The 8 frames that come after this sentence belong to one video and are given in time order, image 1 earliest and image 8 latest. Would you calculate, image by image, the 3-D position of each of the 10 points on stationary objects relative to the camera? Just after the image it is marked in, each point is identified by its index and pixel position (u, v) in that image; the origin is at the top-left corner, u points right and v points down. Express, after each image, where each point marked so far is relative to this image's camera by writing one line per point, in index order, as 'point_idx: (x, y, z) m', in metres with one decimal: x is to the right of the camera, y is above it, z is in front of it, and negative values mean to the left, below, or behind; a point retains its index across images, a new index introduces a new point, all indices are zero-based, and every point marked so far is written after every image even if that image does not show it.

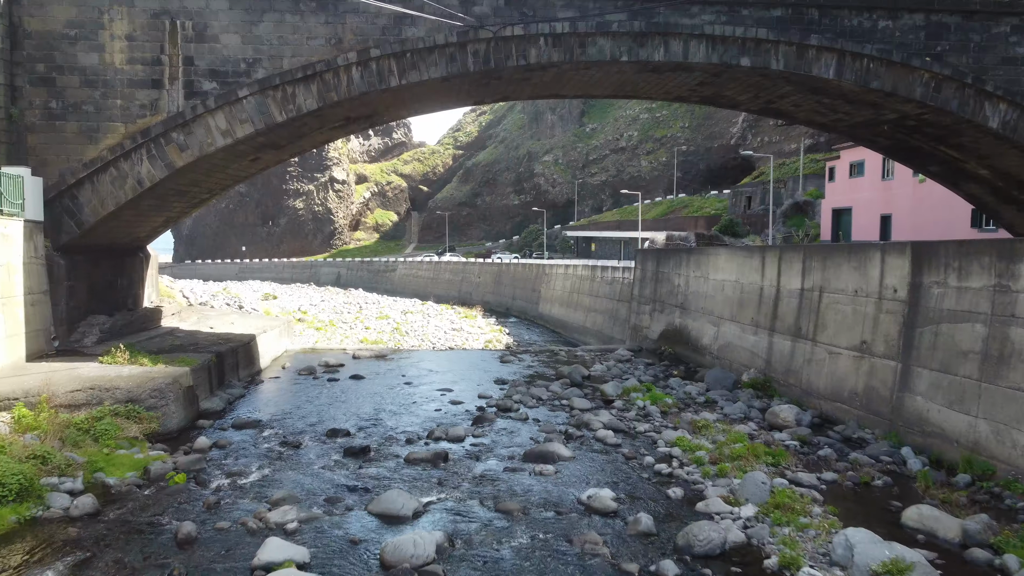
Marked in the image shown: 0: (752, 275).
0: (+5.8, +0.3, +19.7) m
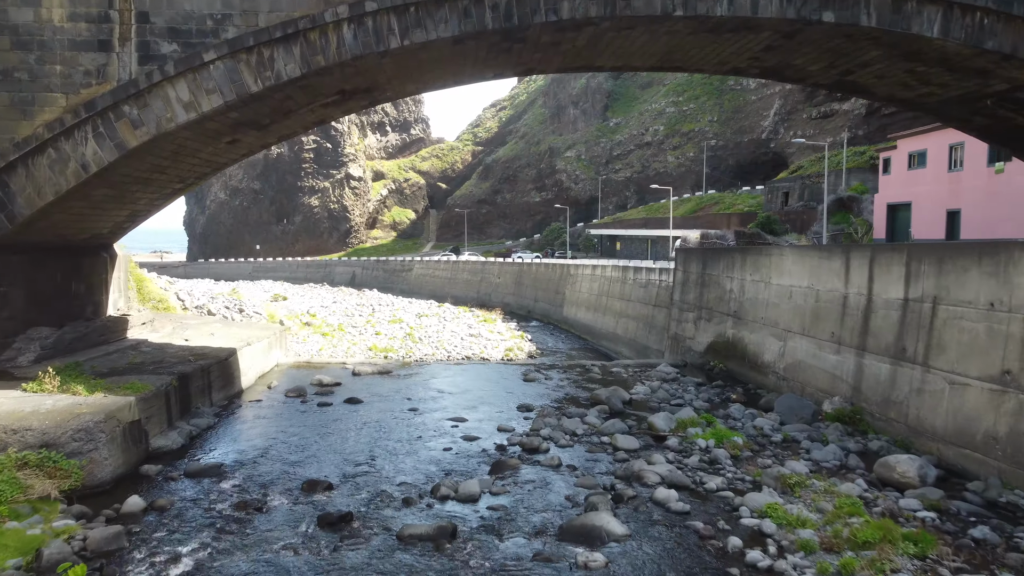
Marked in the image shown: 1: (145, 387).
0: (+6.3, +0.2, +16.1) m
1: (-6.1, -1.6, +13.6) m
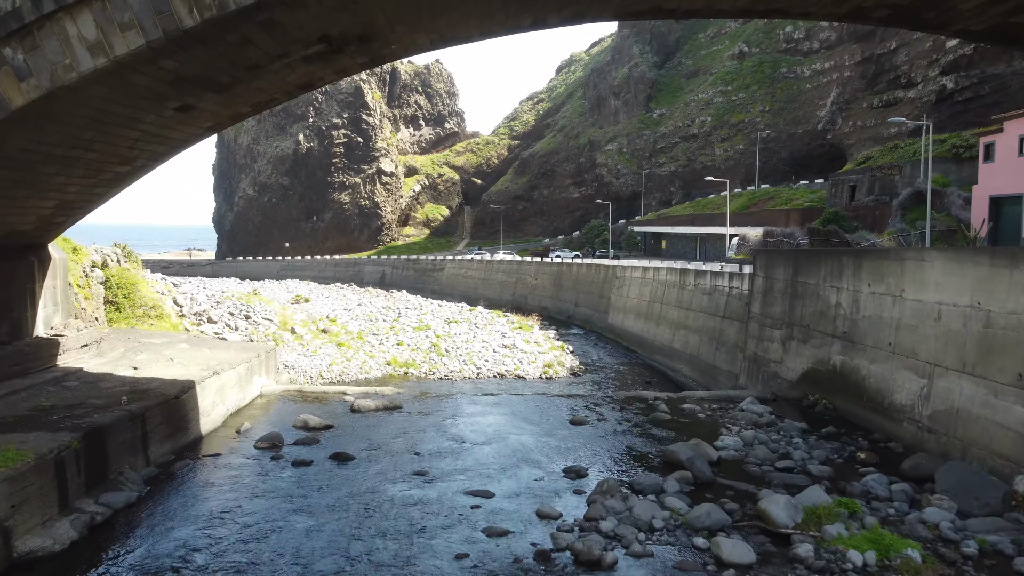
0: (+6.9, -0.1, +11.3) m
1: (-5.6, -1.9, +9.3) m
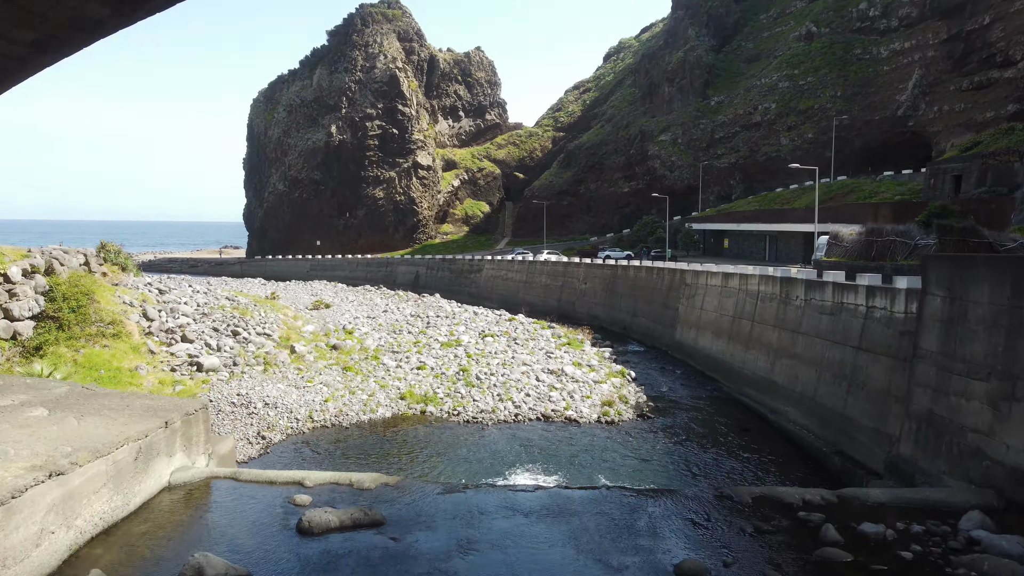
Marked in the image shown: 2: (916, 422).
0: (+7.4, -0.6, +4.2) m
1: (-5.3, -2.3, +2.9) m
2: (+7.1, -2.3, +14.3) m
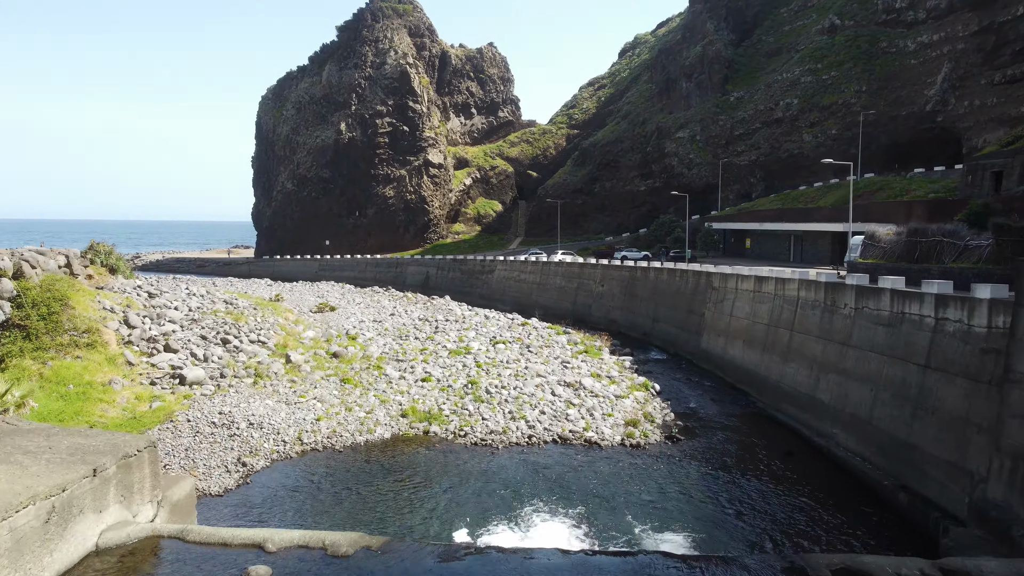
0: (+7.4, -0.8, +1.8) m
1: (-5.2, -2.5, +0.7) m
2: (+7.3, -2.5, +11.9) m
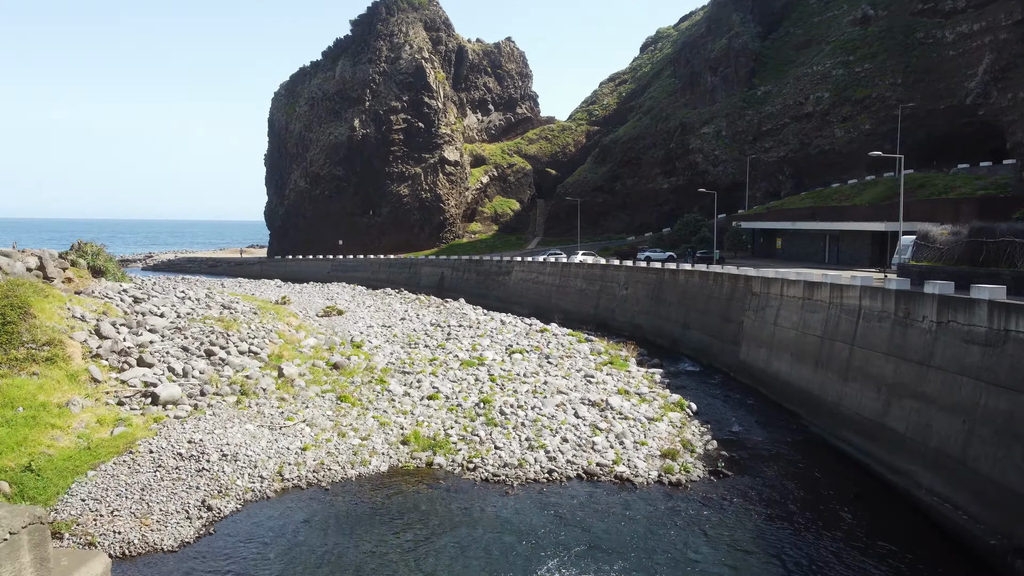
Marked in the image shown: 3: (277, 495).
0: (+7.4, -1.0, -1.1) m
1: (-5.3, -2.7, -2.0) m
2: (+7.5, -2.7, +8.9) m
3: (-4.3, -3.8, +15.2) m
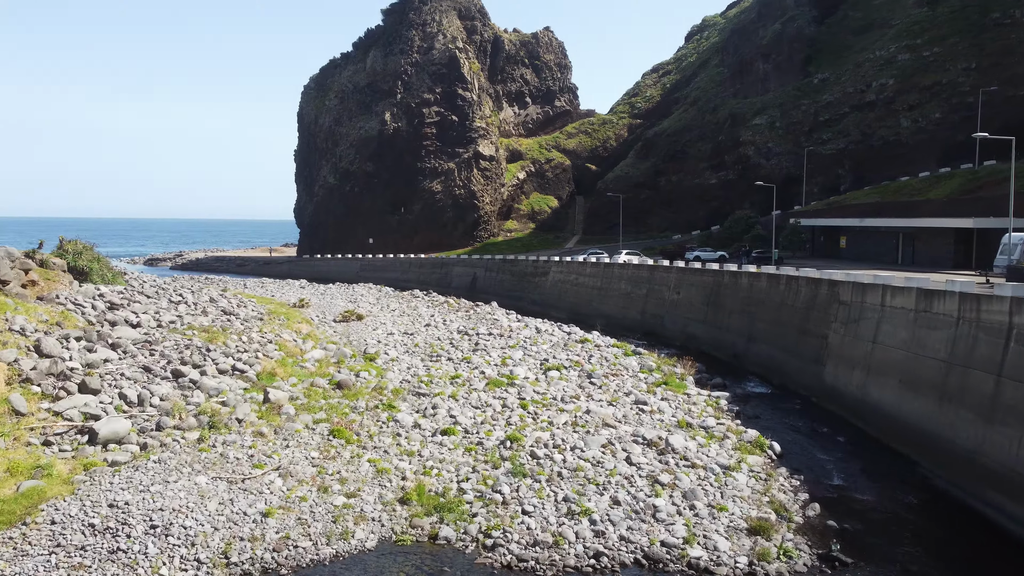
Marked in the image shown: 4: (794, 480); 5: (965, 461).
0: (+7.0, -1.2, -5.9) m
1: (-5.7, -2.8, -6.2) m
2: (+7.6, -2.9, +4.1) m
3: (-3.9, -4.0, +10.9) m
4: (+5.4, -3.6, +15.5) m
5: (+8.4, -3.2, +15.1) m
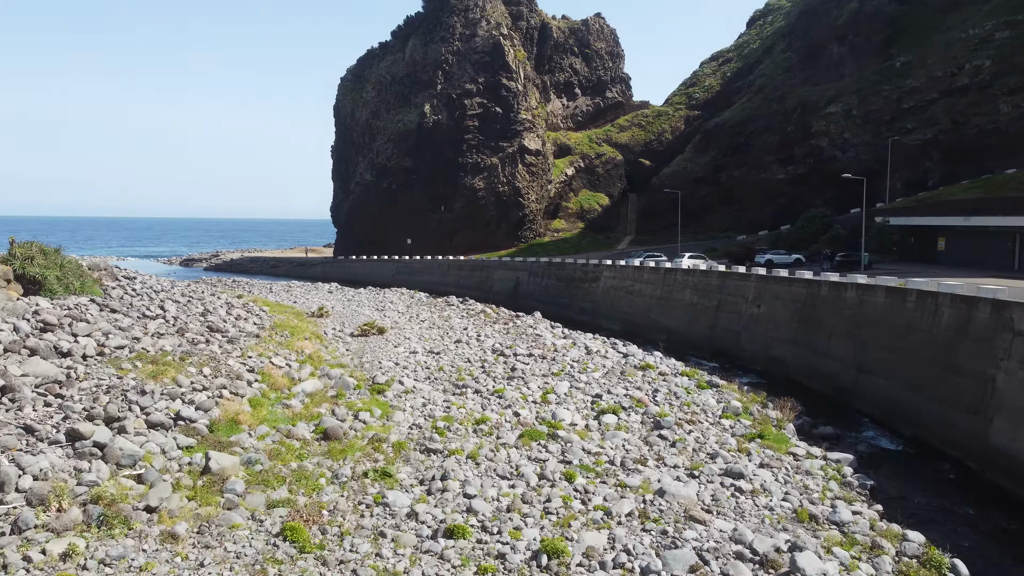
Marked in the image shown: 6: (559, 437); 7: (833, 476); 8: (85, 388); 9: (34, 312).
0: (+6.2, -1.7, -12.3) m
1: (-6.5, -3.3, -11.8) m
2: (+7.3, -3.4, -2.3) m
3: (-3.8, -4.4, +5.2) m
4: (+5.8, -4.1, +9.2) m
5: (+8.7, -3.7, +8.7) m
6: (+1.0, -3.2, +17.7) m
7: (+6.2, -3.6, +15.7) m
8: (-8.0, -1.9, +15.6) m
9: (-11.6, -0.6, +20.1) m
